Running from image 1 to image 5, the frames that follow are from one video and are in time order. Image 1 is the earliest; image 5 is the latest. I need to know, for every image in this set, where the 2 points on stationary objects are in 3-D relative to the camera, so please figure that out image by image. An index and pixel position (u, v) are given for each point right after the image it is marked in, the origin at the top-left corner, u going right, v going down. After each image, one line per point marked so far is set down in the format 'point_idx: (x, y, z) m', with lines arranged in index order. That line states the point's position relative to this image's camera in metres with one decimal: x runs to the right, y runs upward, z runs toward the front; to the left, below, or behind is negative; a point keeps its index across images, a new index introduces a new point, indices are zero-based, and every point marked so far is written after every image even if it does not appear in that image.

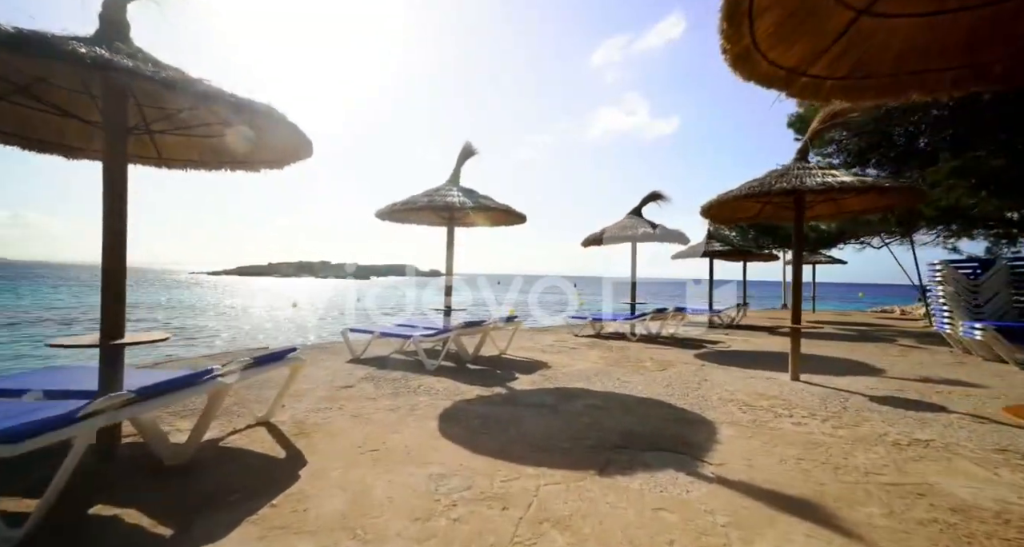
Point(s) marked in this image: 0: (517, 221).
0: (+0.1, +0.9, +7.4) m
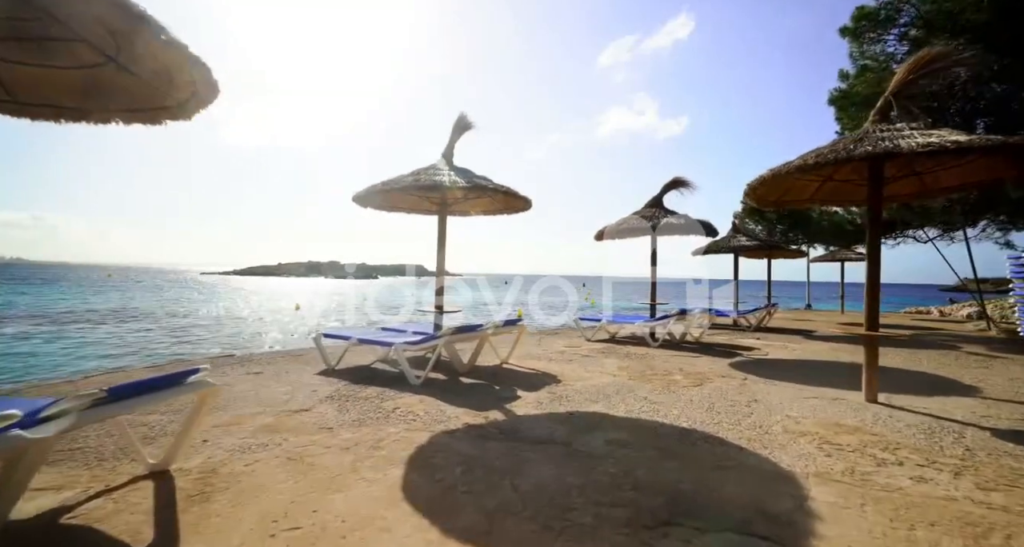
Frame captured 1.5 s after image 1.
0: (+0.1, +1.0, +6.4) m
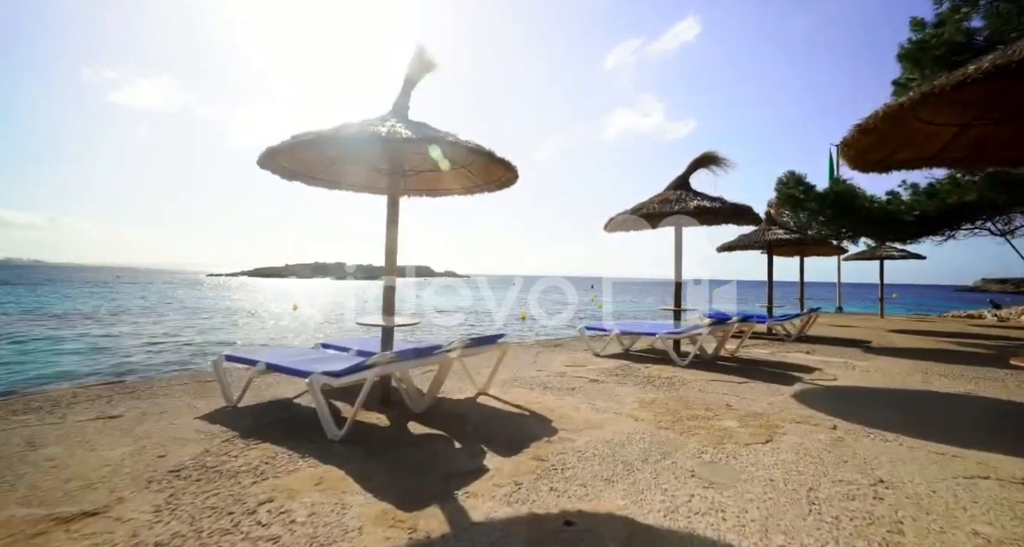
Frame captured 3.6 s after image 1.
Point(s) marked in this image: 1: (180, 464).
0: (-0.1, +1.0, +4.7) m
1: (-2.1, -1.2, +2.7) m
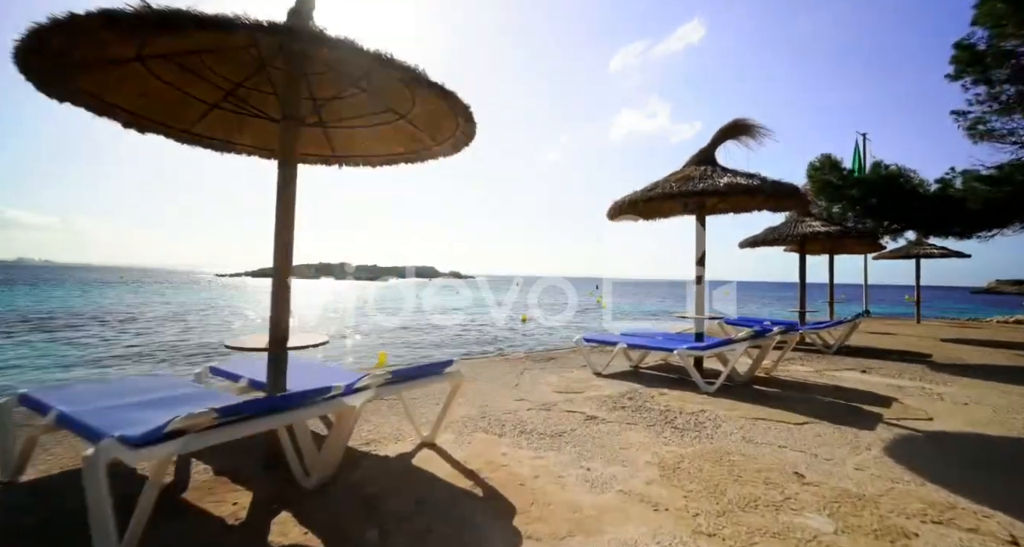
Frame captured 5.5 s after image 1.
0: (-0.4, +1.1, +3.2) m
1: (-2.4, -1.1, +1.2) m
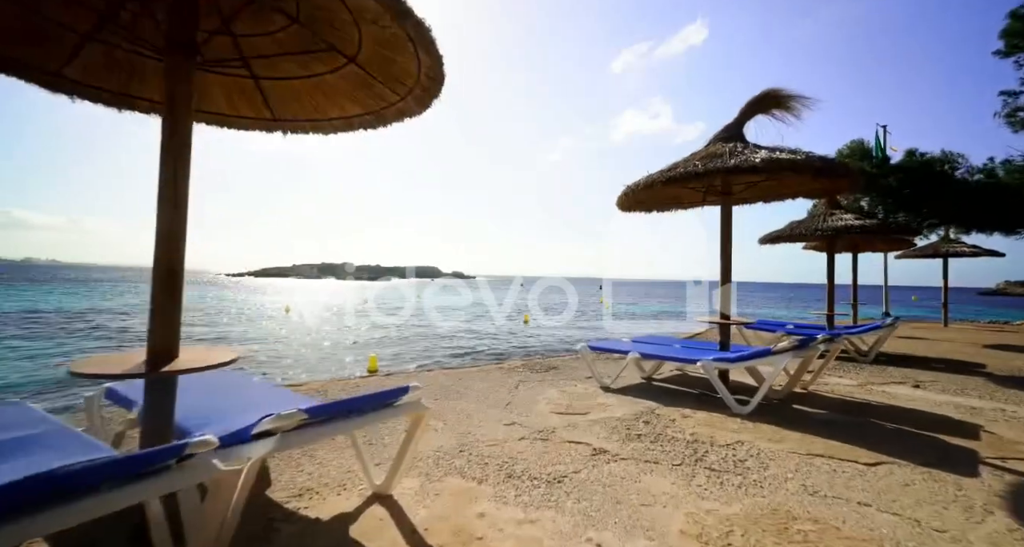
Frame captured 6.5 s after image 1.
0: (-0.5, +1.1, +2.4) m
1: (-2.5, -1.1, +0.4) m
